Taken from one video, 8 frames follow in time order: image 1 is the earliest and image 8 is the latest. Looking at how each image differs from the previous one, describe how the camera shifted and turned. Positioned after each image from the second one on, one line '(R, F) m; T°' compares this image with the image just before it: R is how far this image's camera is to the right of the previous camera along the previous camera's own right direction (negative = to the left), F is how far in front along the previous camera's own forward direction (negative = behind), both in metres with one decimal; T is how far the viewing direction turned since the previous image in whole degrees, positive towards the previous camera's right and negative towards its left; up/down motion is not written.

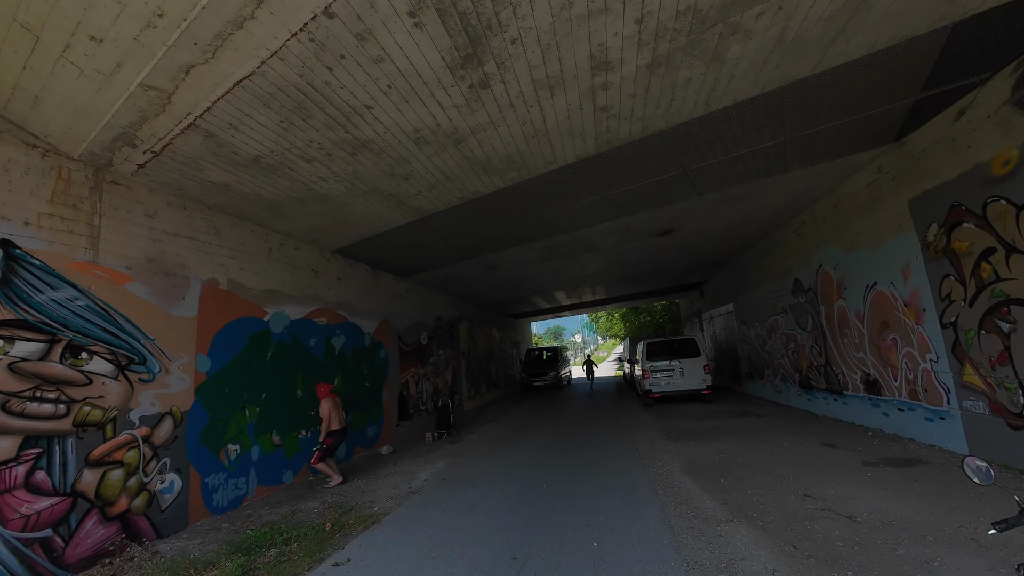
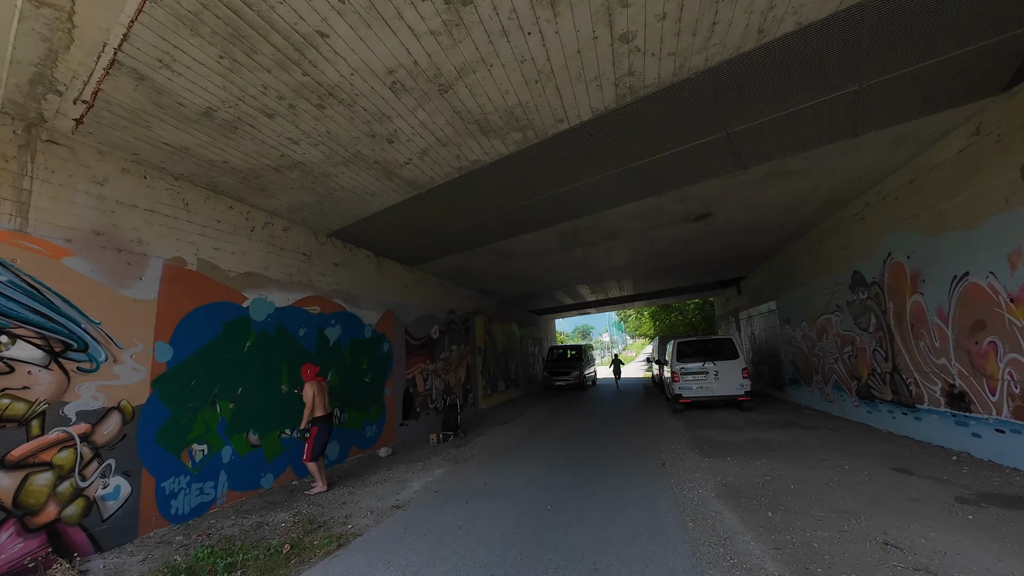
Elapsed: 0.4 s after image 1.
(+0.3, +0.9) m; -4°
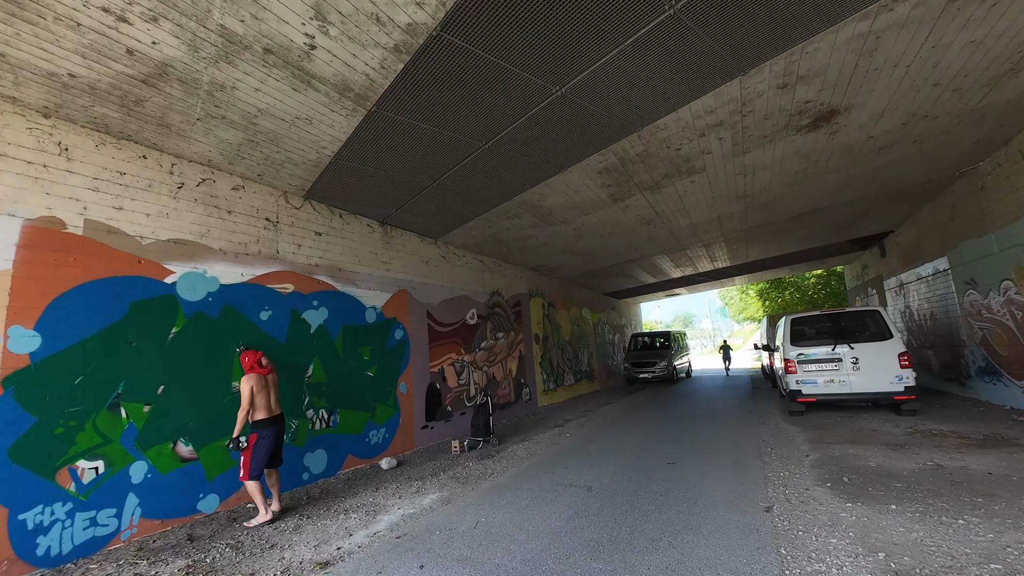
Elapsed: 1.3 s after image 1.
(+1.0, +2.3) m; -12°
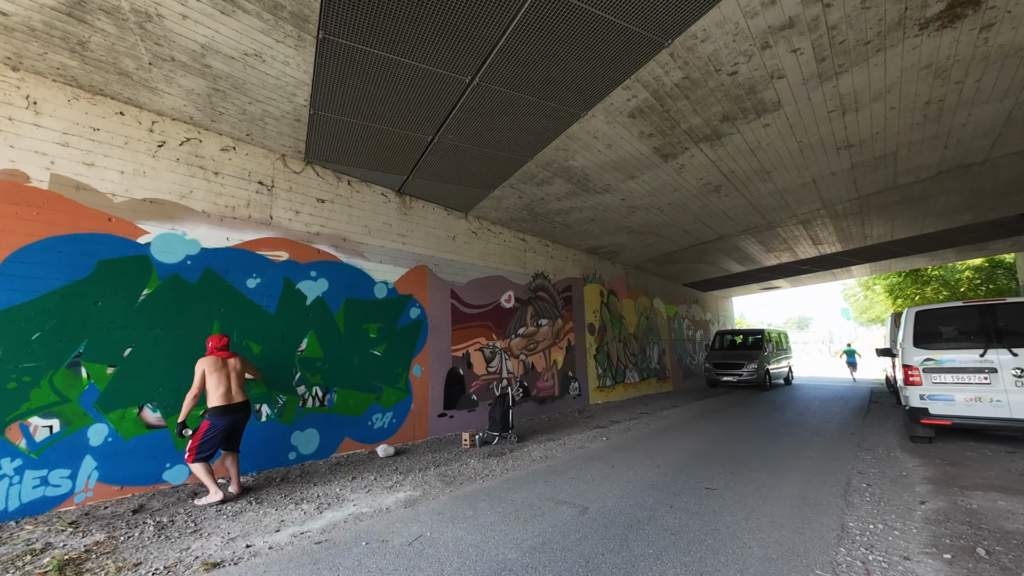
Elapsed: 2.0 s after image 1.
(+1.1, +1.1) m; -12°
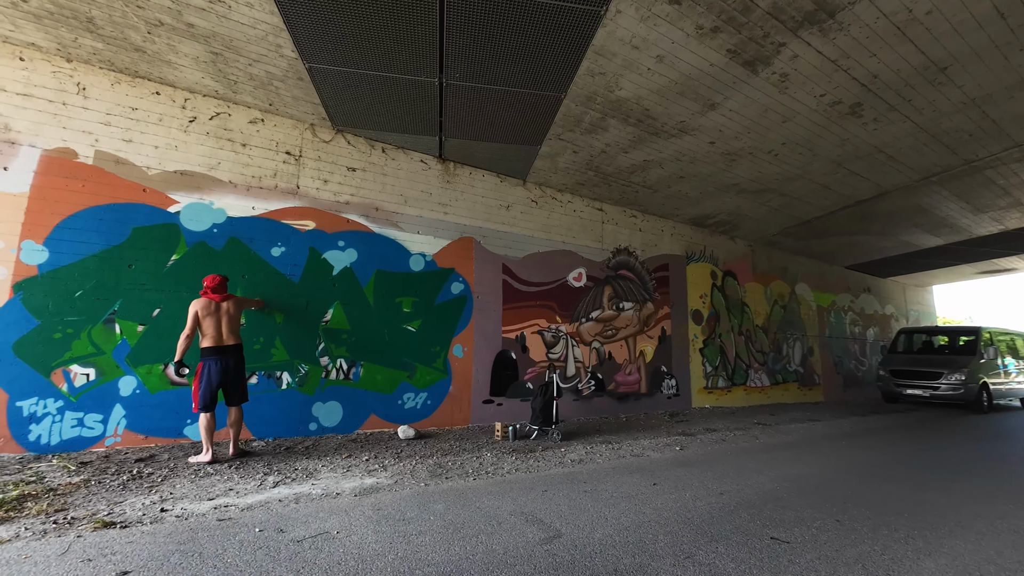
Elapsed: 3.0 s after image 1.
(+1.3, +1.2) m; -19°
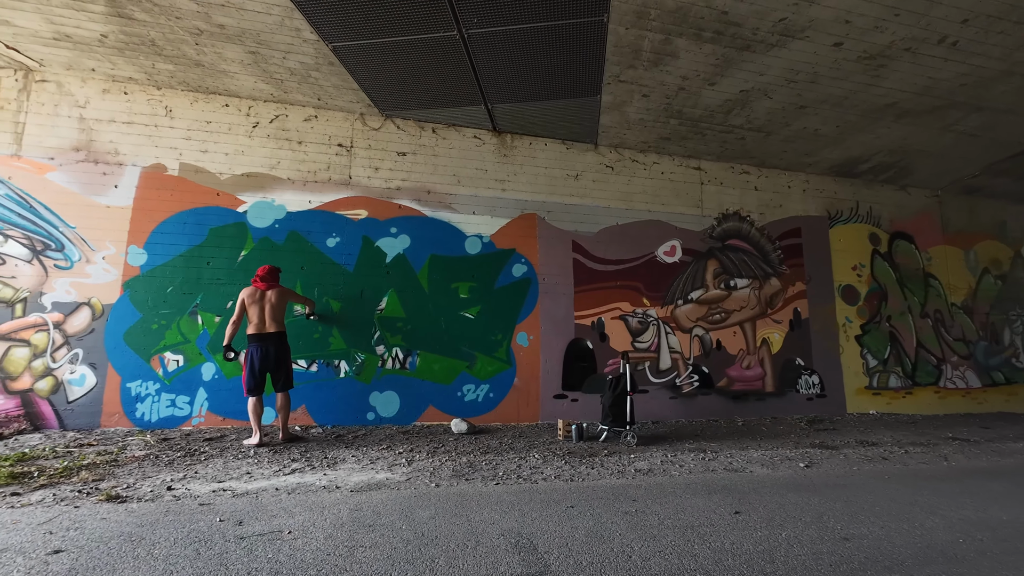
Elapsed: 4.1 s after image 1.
(+0.9, +0.9) m; -18°
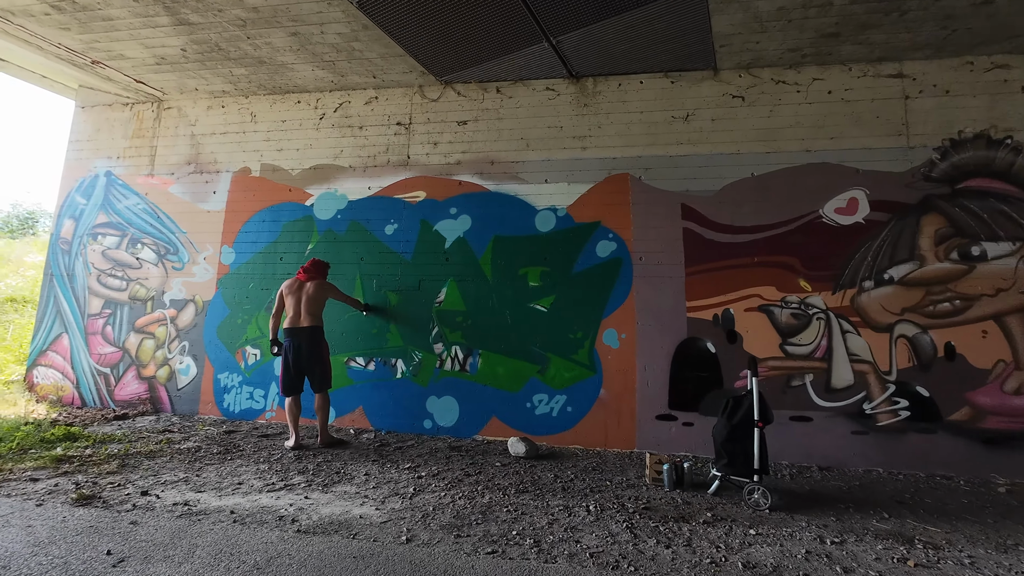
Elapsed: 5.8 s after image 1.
(+0.8, +1.4) m; -21°
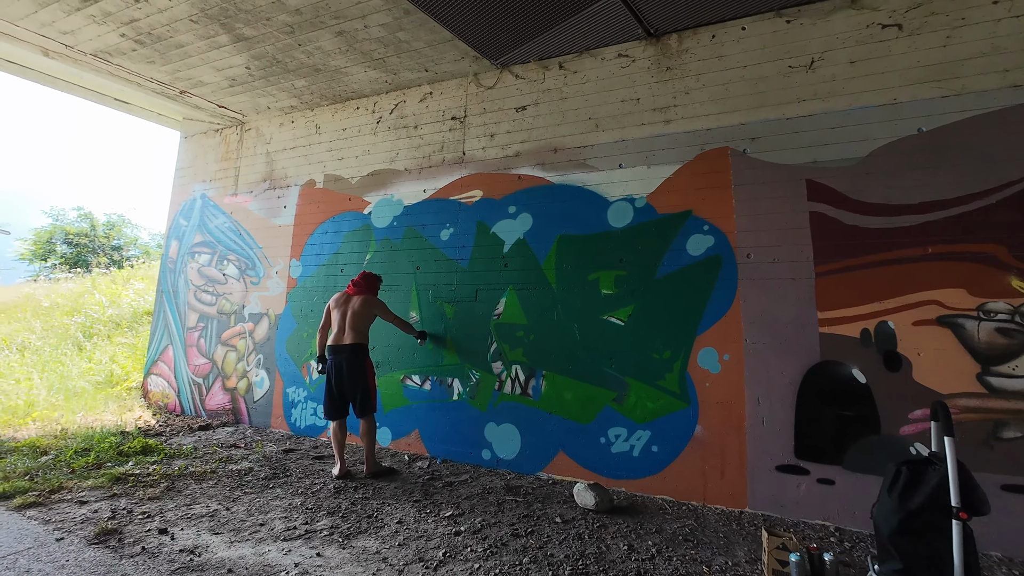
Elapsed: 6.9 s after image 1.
(+0.3, +0.8) m; -13°
